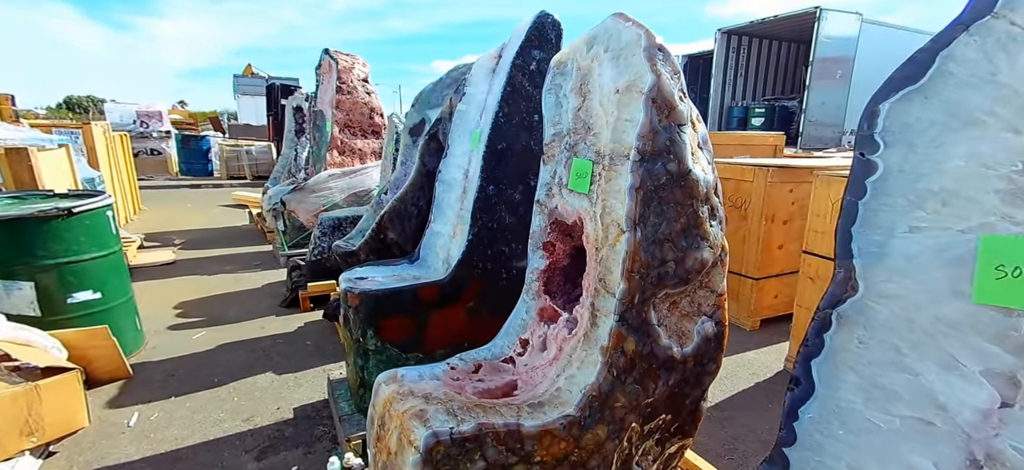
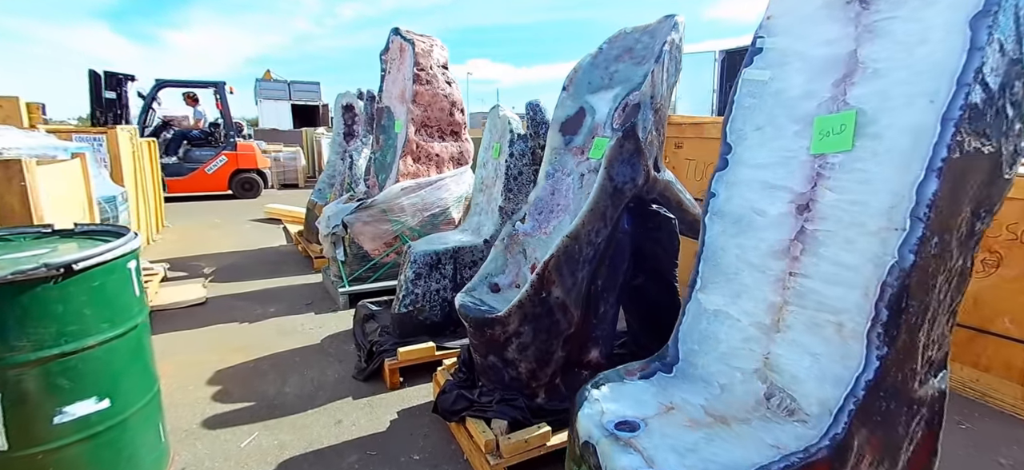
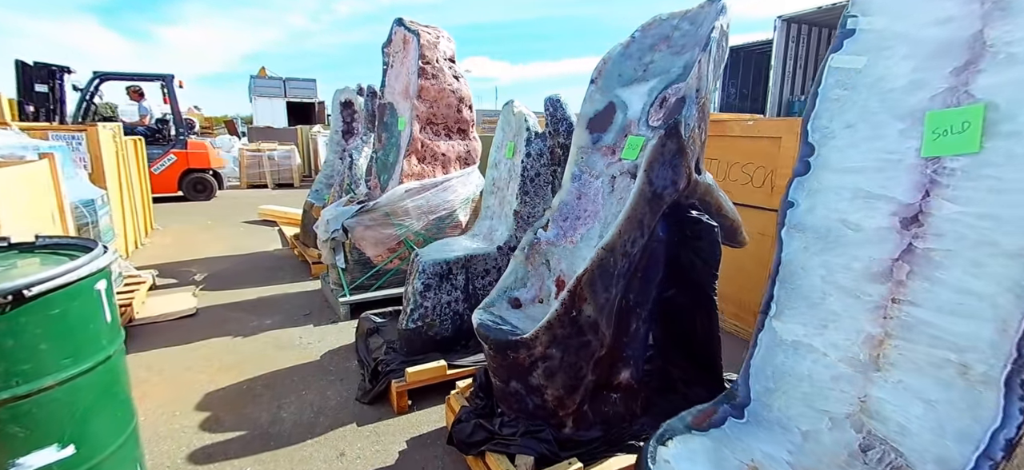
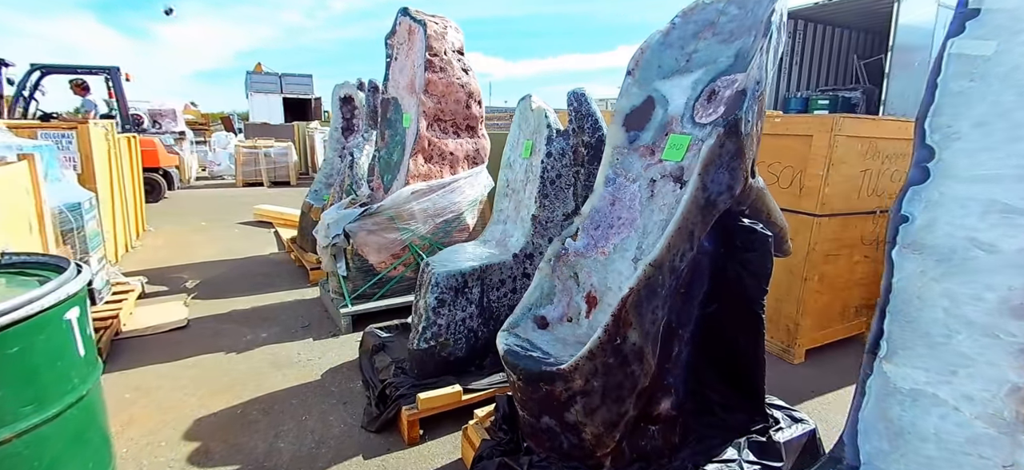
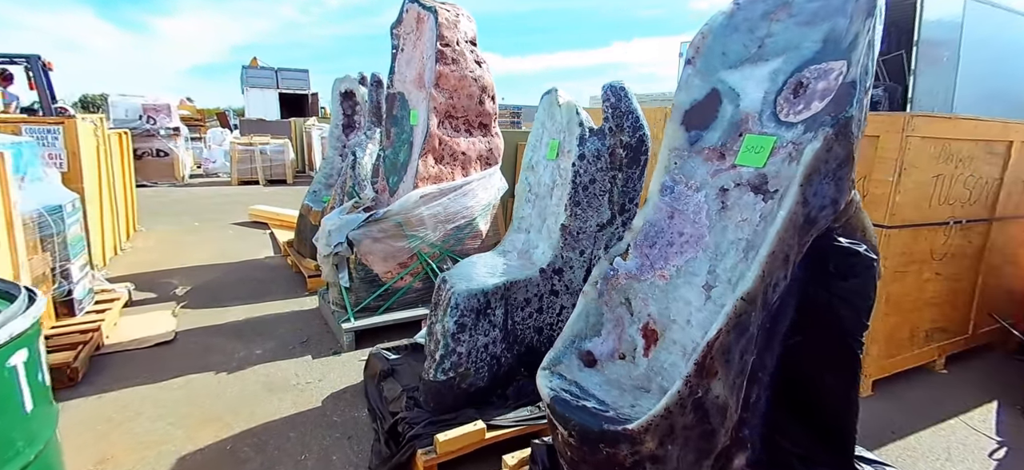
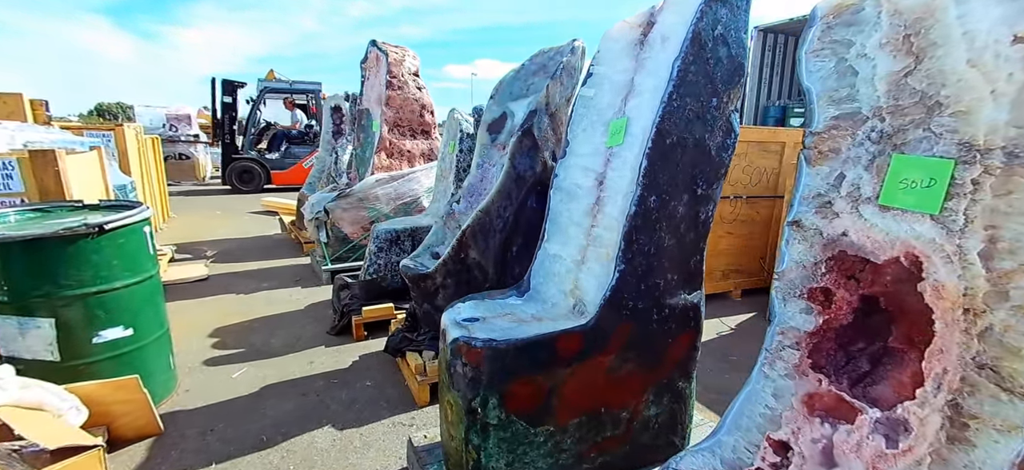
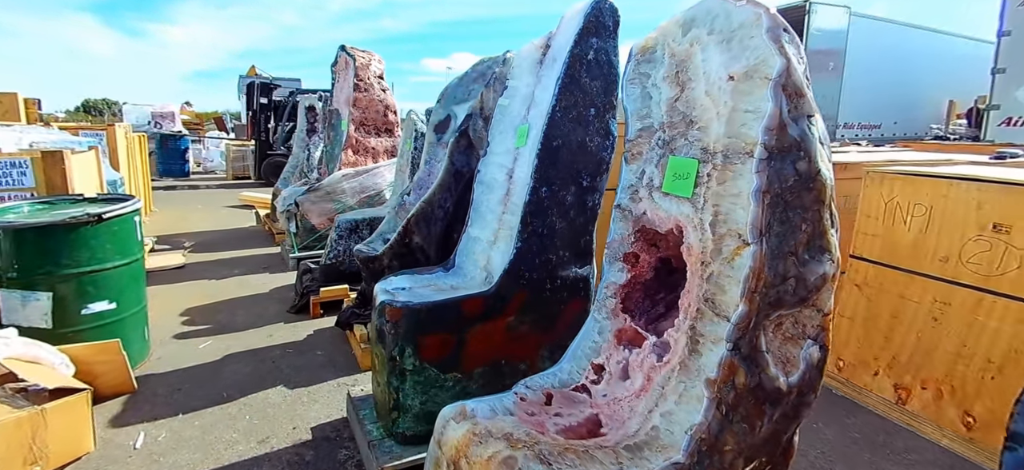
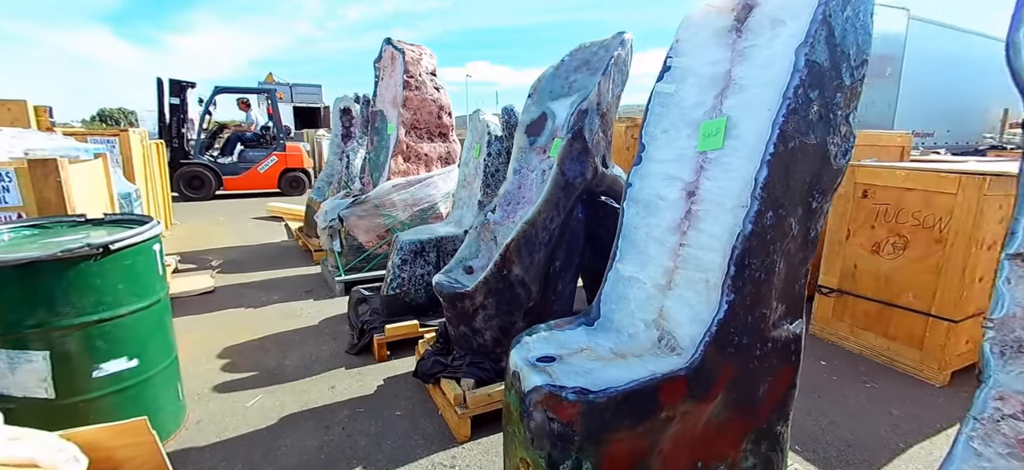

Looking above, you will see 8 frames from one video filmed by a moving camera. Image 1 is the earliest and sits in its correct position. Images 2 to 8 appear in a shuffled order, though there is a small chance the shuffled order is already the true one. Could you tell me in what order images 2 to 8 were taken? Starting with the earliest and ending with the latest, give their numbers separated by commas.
7, 6, 8, 2, 3, 4, 5
